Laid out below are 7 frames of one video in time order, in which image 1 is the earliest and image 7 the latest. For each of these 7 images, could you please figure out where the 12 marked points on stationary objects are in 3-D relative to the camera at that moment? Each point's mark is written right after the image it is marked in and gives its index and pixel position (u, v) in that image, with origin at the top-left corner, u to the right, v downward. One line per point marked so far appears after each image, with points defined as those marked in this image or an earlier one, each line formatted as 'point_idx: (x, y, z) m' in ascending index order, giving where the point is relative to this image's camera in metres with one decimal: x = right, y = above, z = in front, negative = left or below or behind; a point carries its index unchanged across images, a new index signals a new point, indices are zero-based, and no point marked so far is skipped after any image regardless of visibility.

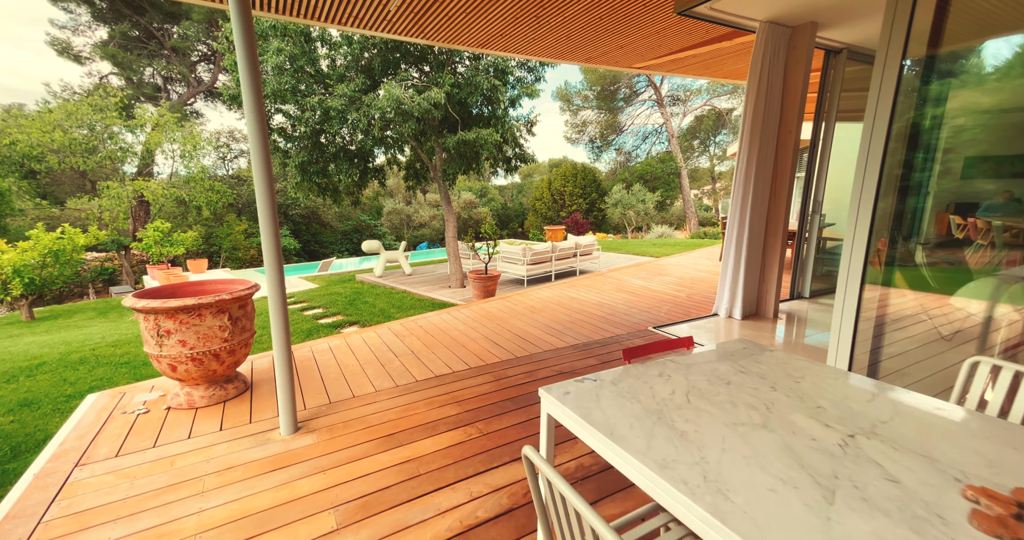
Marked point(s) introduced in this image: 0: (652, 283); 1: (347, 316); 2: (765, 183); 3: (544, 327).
0: (+2.1, -0.2, +6.2) m
1: (-2.4, -0.7, +6.2) m
2: (+2.5, +0.9, +4.1) m
3: (+0.3, -0.6, +4.2) m
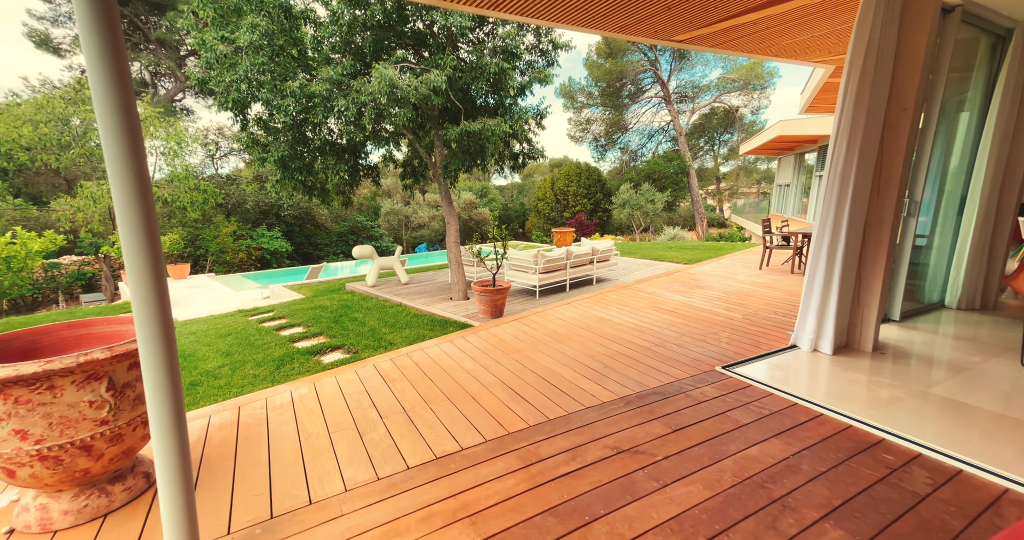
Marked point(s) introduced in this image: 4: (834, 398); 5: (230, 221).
0: (+2.3, -0.4, +5.3) m
1: (-2.3, -0.9, +5.3) m
2: (+2.7, +0.7, +3.2) m
3: (+0.5, -0.7, +3.2) m
4: (+2.1, -0.8, +2.7) m
5: (-11.0, +2.0, +16.5) m
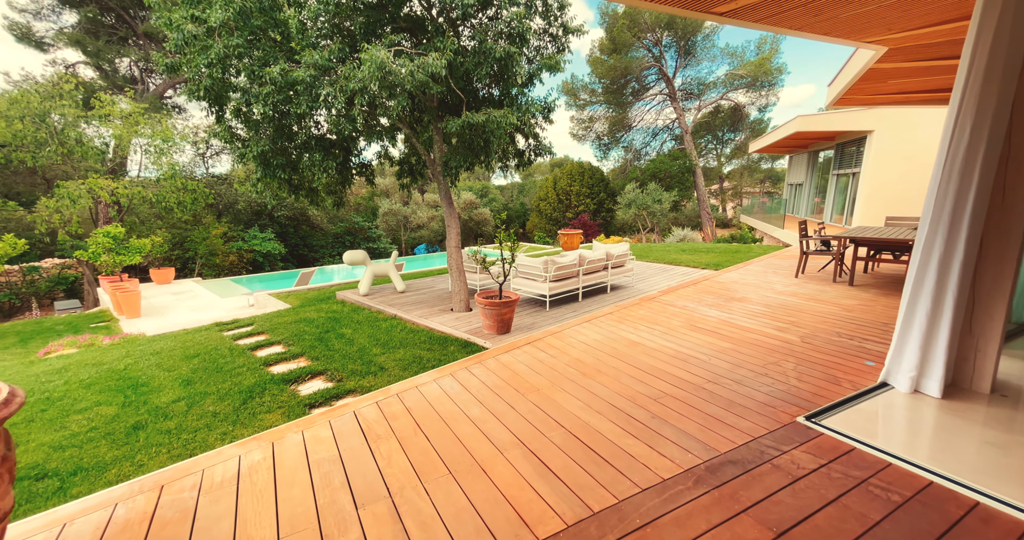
0: (+2.4, -0.5, +4.5) m
1: (-2.2, -1.0, +4.5) m
2: (+2.8, +0.6, +2.4) m
3: (+0.6, -0.9, +2.5) m
4: (+2.2, -1.0, +2.0) m
5: (-10.9, +1.8, +15.7) m
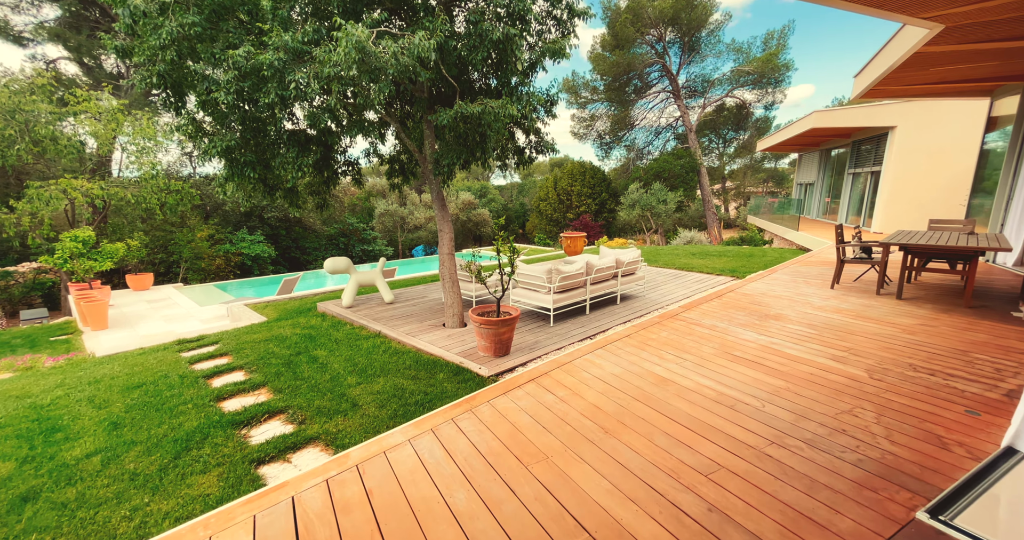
0: (+2.4, -0.6, +3.8) m
1: (-2.2, -1.1, +3.8) m
2: (+2.8, +0.4, +1.7) m
3: (+0.6, -1.0, +1.8) m
4: (+2.2, -1.1, +1.3) m
5: (-10.9, +1.7, +15.0) m
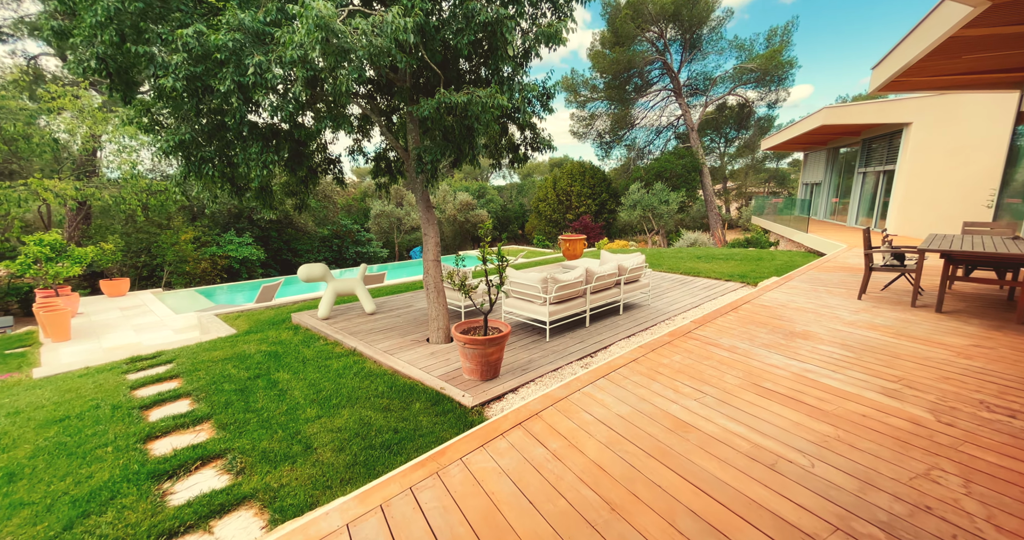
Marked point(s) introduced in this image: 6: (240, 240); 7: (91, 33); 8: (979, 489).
0: (+2.3, -0.7, +3.2) m
1: (-2.3, -1.2, +3.2) m
2: (+2.7, +0.3, +1.1) m
3: (+0.5, -1.1, +1.2) m
4: (+2.1, -1.2, +0.7) m
5: (-11.0, +1.5, +14.4) m
6: (-9.8, +1.1, +15.0) m
7: (-4.3, +2.4, +4.3) m
8: (+2.1, -1.0, +1.9) m
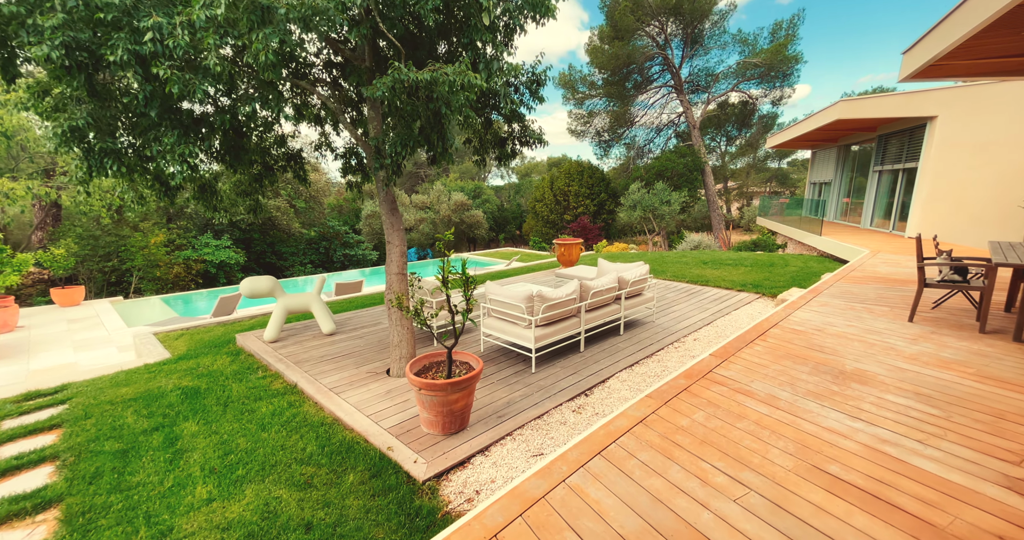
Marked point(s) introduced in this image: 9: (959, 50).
0: (+2.1, -0.9, +2.3) m
1: (-2.5, -1.4, +2.3) m
2: (+2.5, +0.2, +0.2) m
3: (+0.3, -1.3, +0.3) m
4: (+1.9, -1.4, -0.2) m
5: (-11.3, +1.4, +13.5) m
6: (-10.0, +0.9, +14.1) m
7: (-4.6, +2.2, +3.4) m
8: (+1.9, -1.1, +1.0) m
9: (+6.3, +3.1, +5.9) m
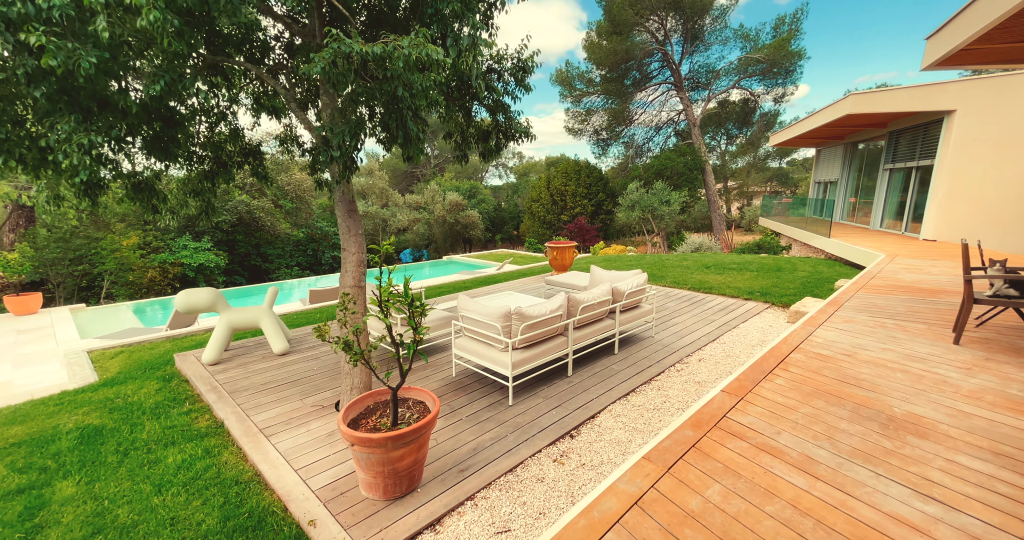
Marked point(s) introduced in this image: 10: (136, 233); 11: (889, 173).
0: (+1.9, -1.0, +1.7) m
1: (-2.7, -1.5, +1.6) m
2: (+2.3, +0.1, -0.4) m
3: (+0.1, -1.4, -0.4) m
4: (+1.7, -1.5, -0.8) m
5: (-11.5, +1.2, +12.8) m
6: (-10.3, +0.8, +13.4) m
7: (-4.8, +2.1, +2.7) m
8: (+1.6, -1.2, +0.3) m
9: (+6.0, +3.0, +5.2) m
10: (-11.0, +1.0, +12.1) m
11: (+11.1, +2.8, +12.3) m
